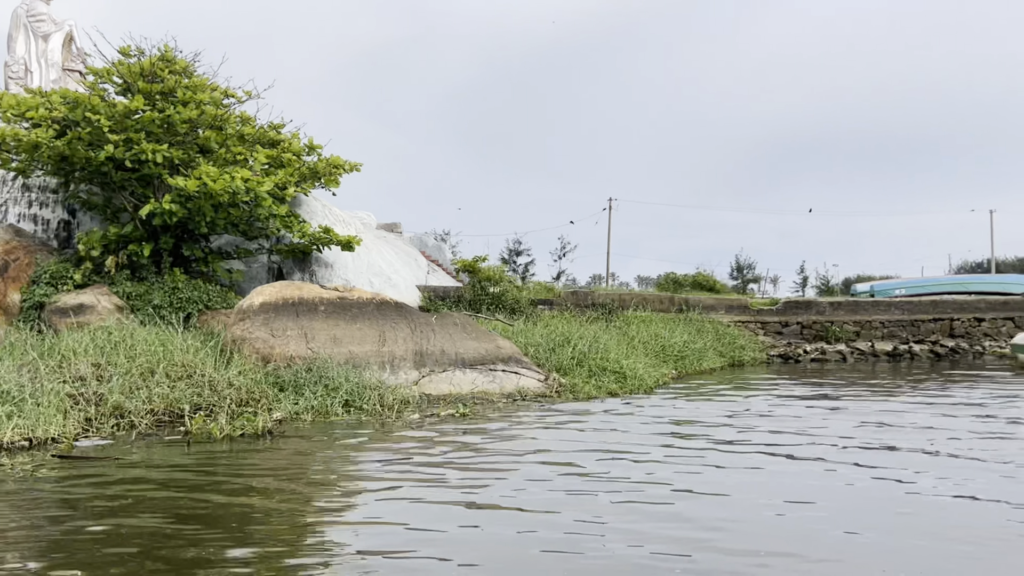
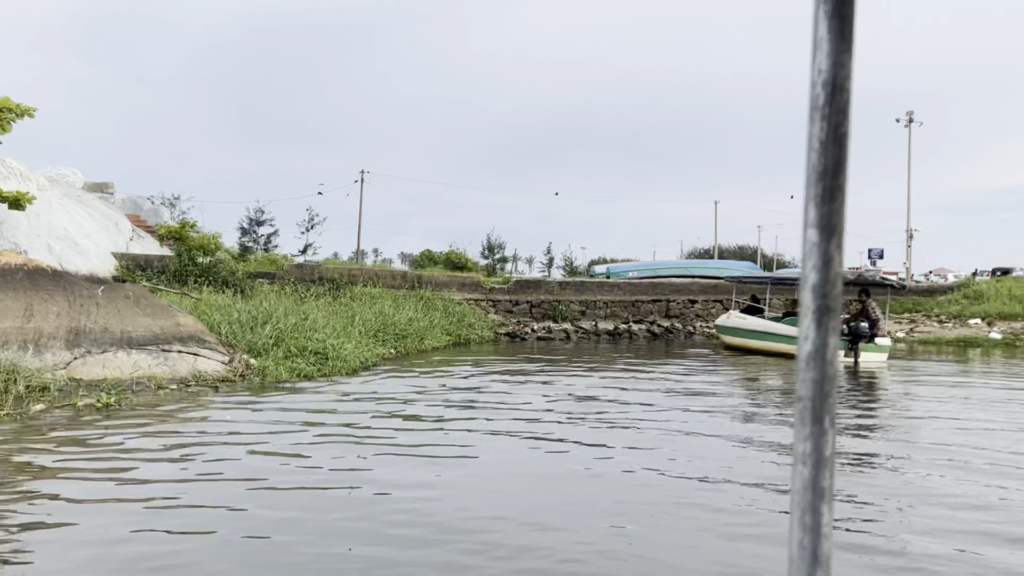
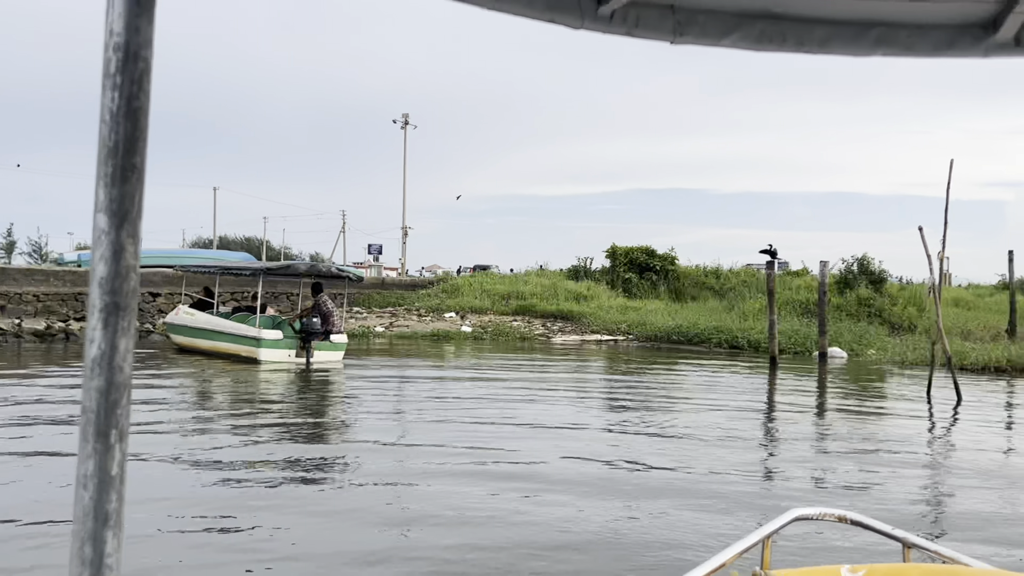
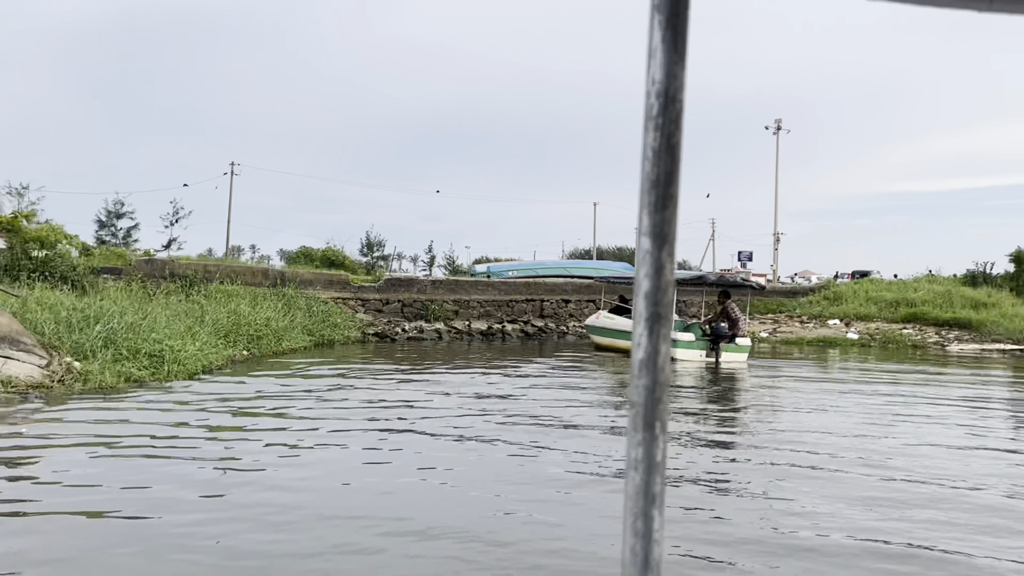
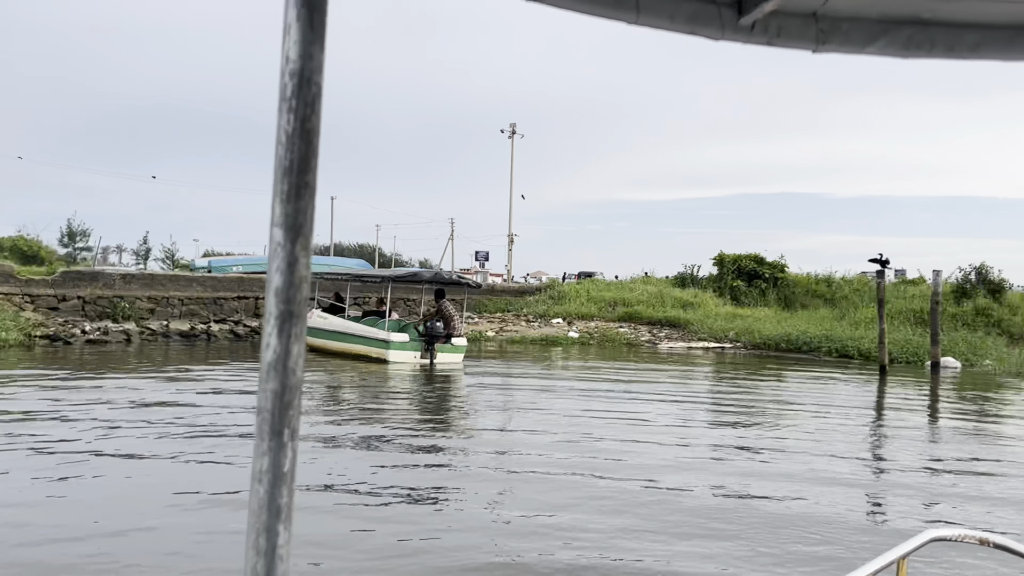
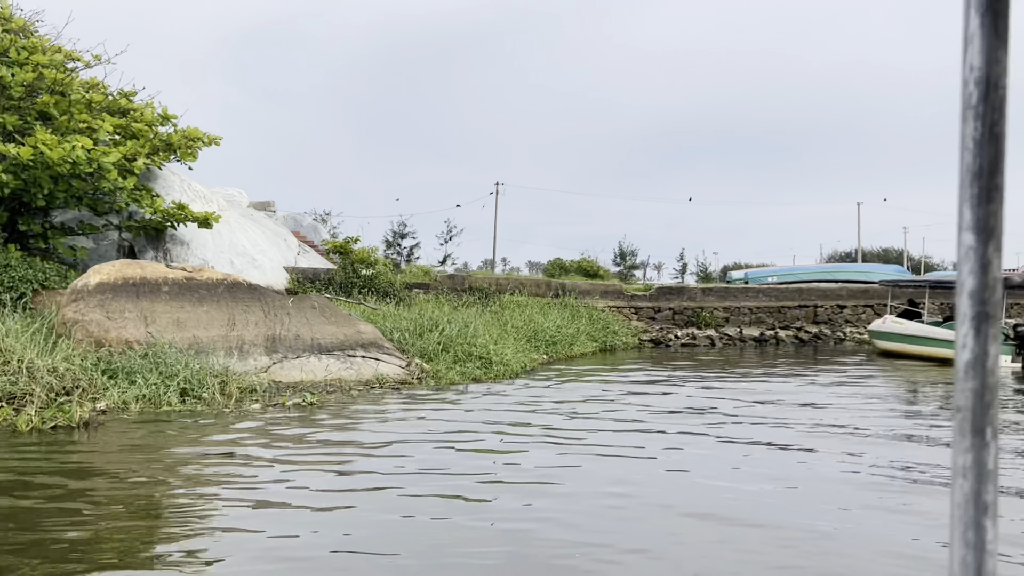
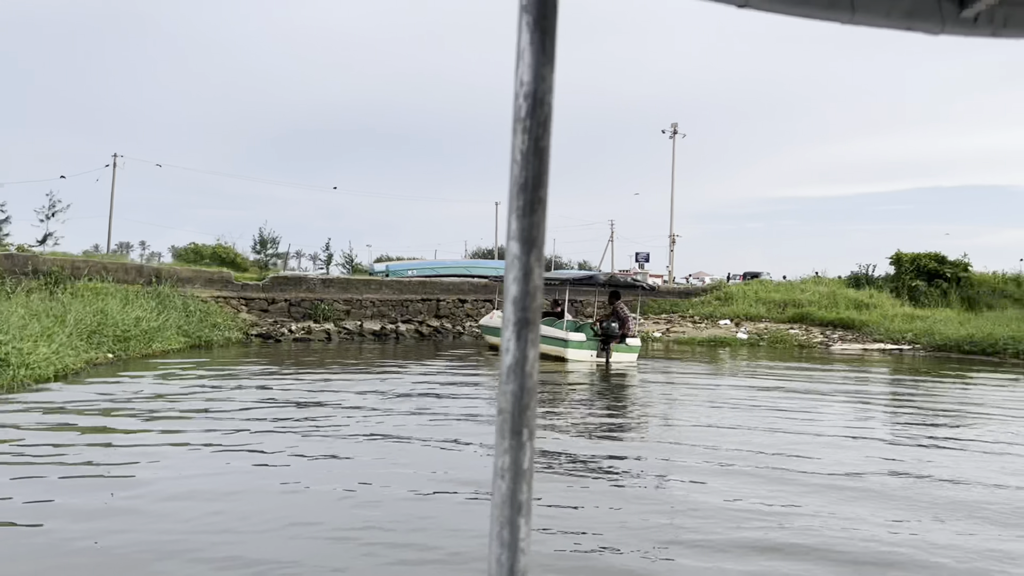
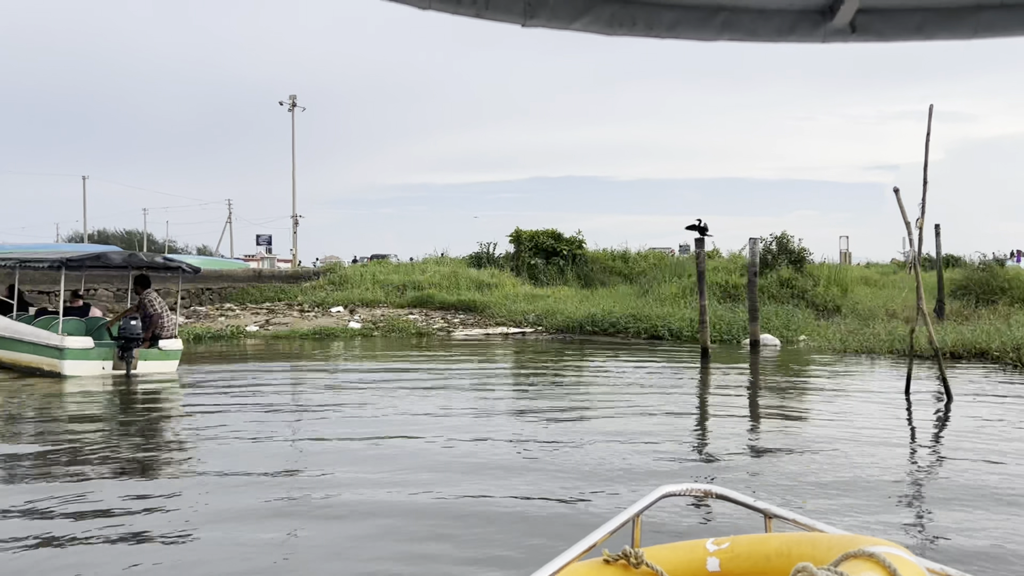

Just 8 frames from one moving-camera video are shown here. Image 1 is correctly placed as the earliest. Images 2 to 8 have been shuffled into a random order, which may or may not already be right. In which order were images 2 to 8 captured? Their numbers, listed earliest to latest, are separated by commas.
6, 2, 4, 7, 5, 3, 8
